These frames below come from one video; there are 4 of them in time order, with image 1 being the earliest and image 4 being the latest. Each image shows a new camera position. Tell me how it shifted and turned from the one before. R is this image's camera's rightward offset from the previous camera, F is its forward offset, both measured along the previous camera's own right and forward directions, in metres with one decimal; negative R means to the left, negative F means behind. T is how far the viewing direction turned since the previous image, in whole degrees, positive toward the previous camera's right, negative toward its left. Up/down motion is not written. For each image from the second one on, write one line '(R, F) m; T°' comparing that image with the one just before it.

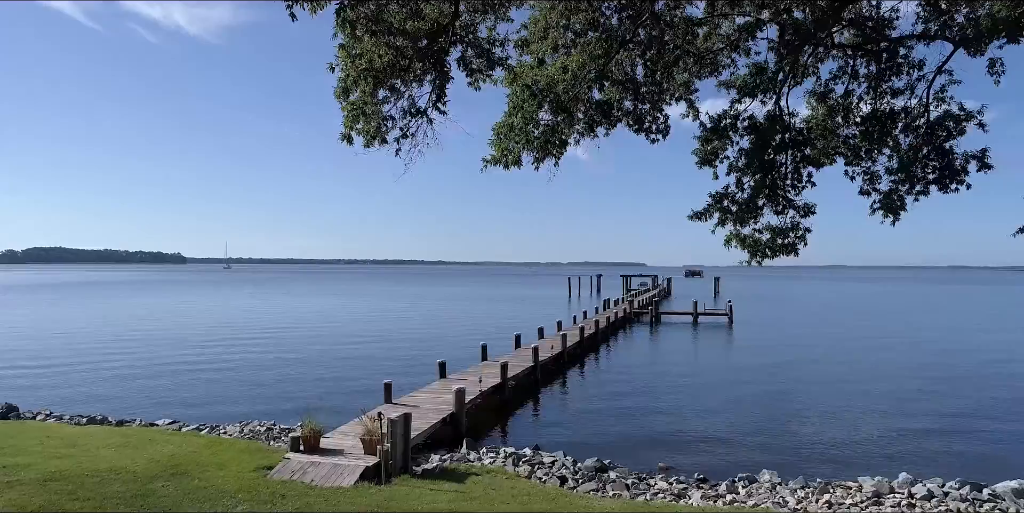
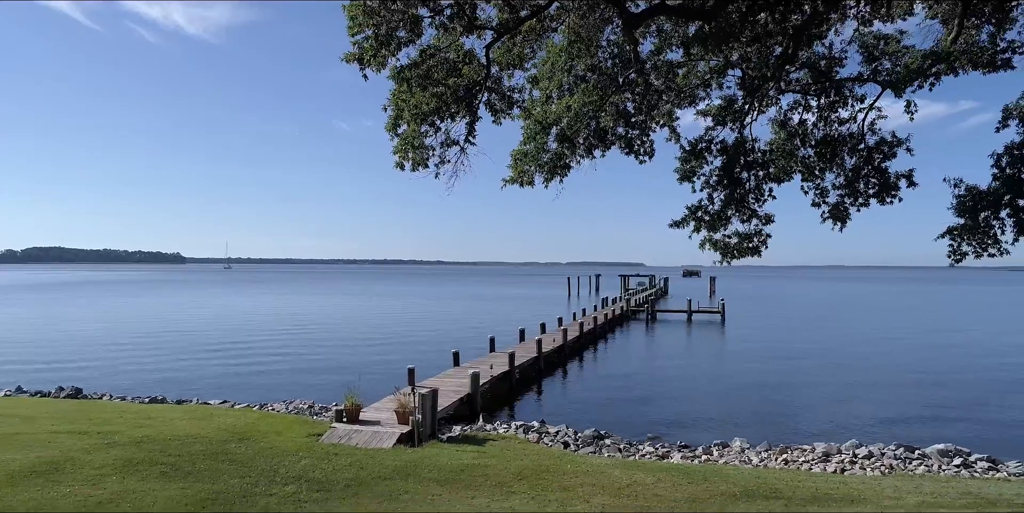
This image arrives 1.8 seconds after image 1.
(-0.2, -2.0) m; 0°
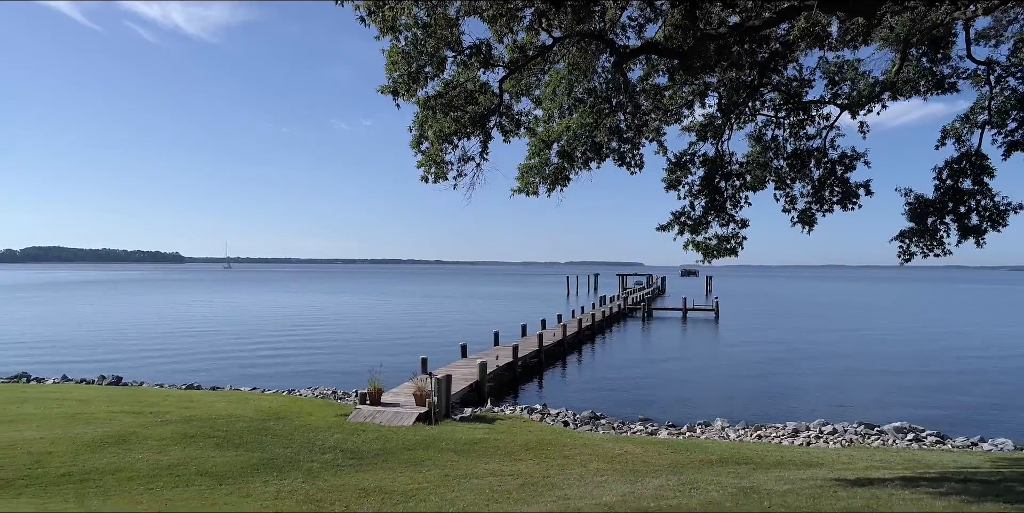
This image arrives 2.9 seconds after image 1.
(-0.1, -1.6) m; 0°
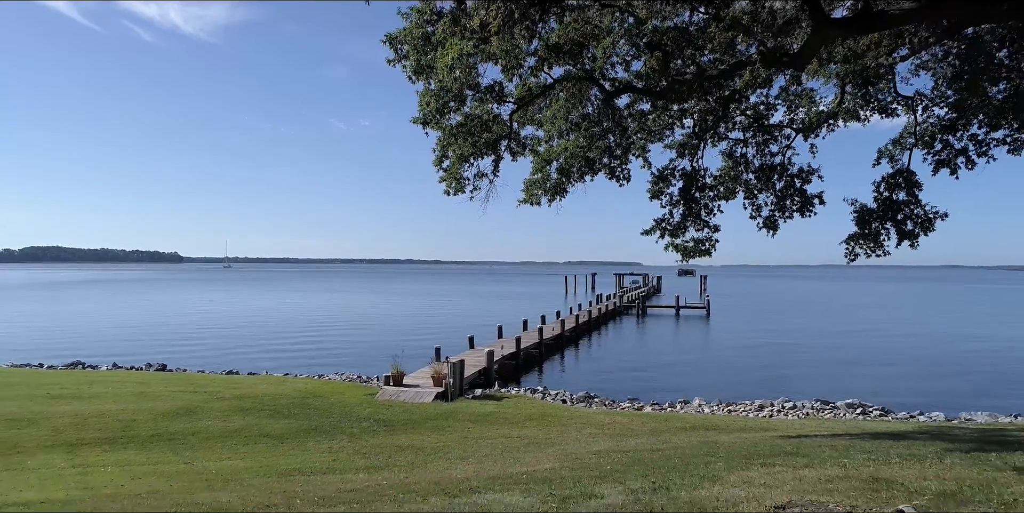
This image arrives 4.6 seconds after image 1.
(-0.2, -2.2) m; 0°
